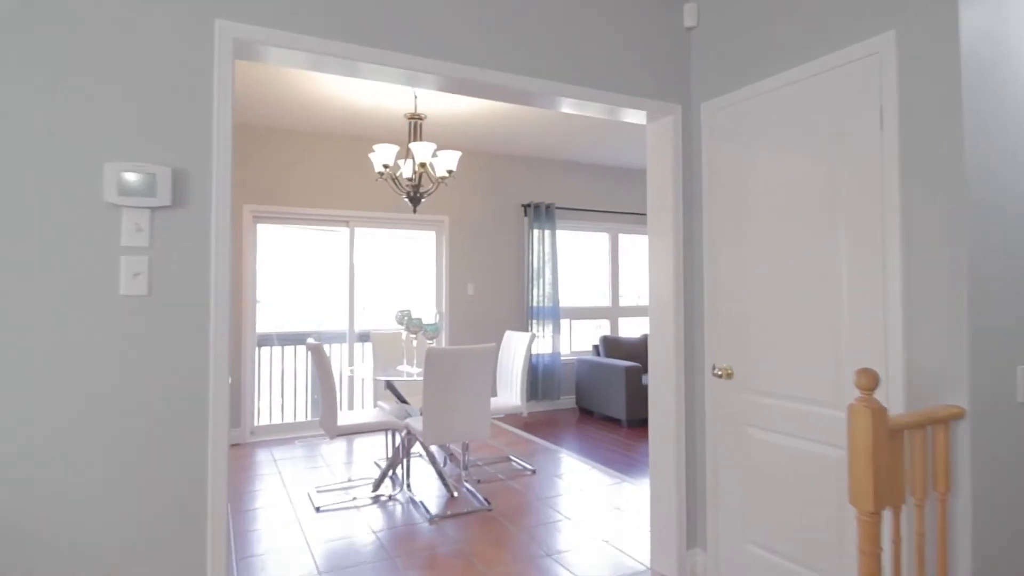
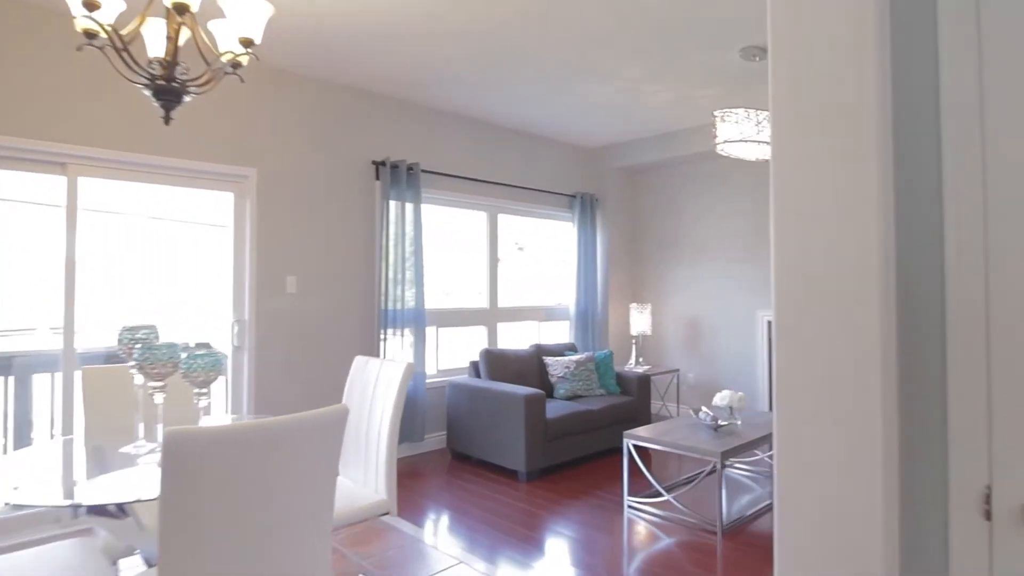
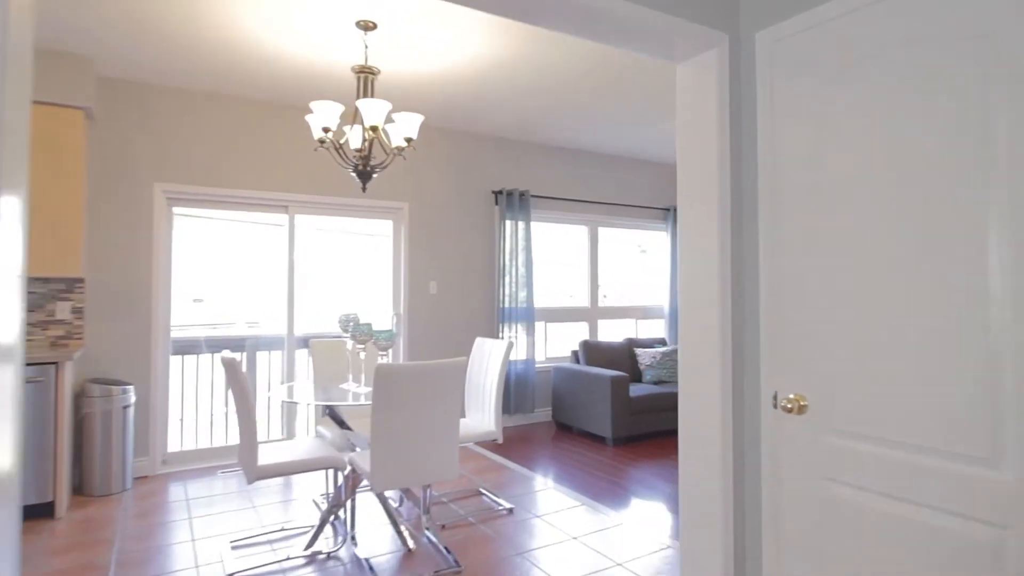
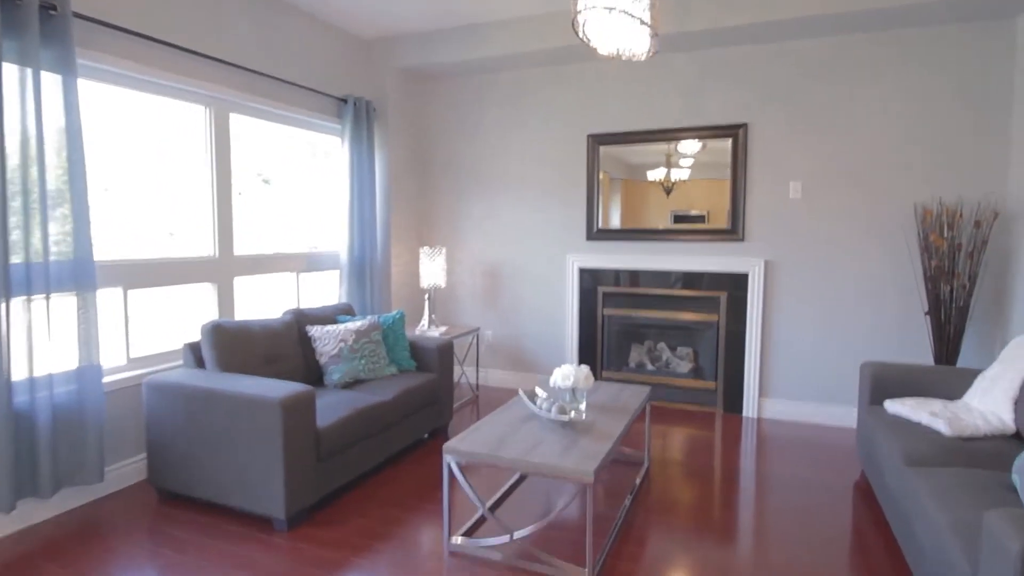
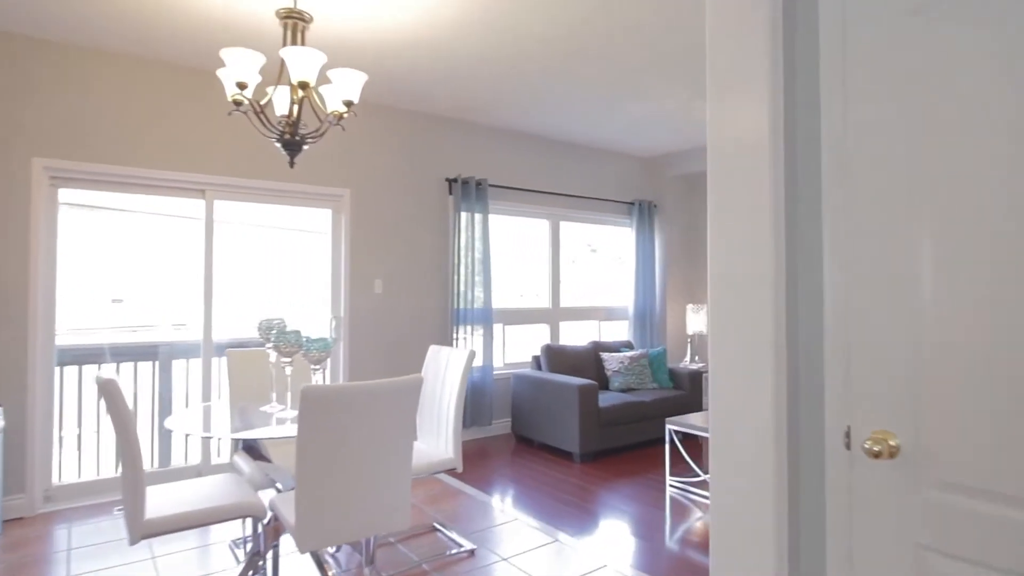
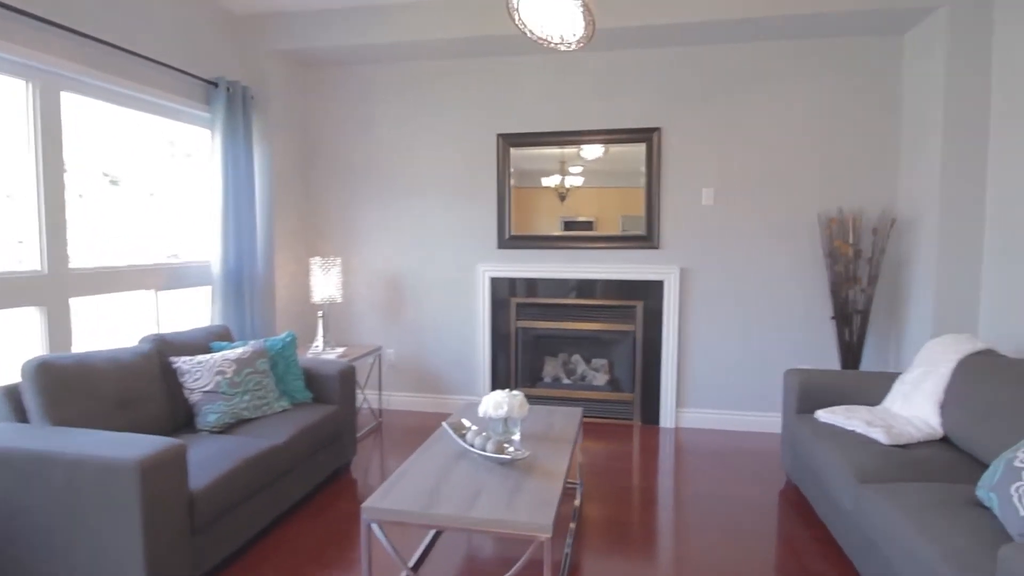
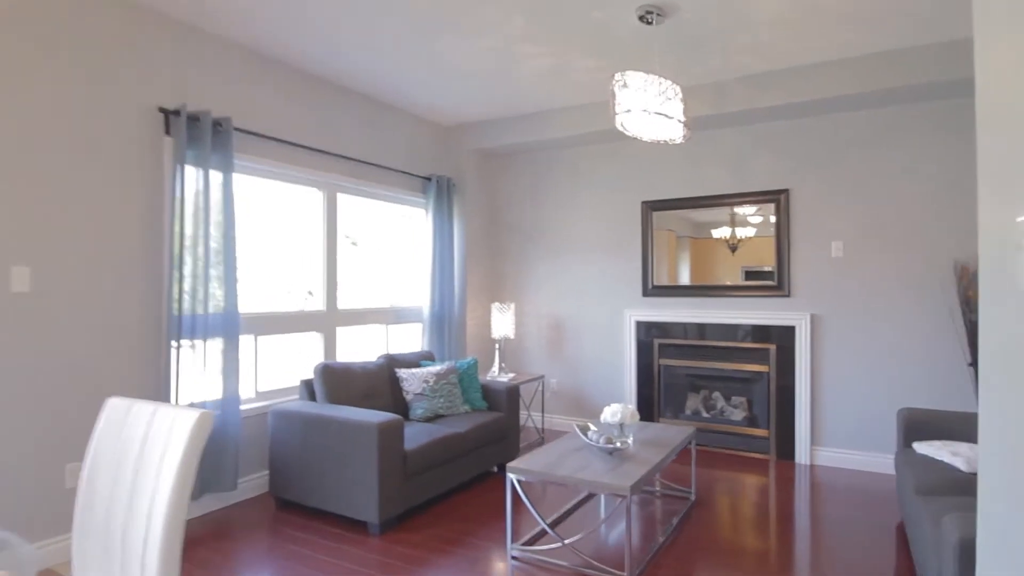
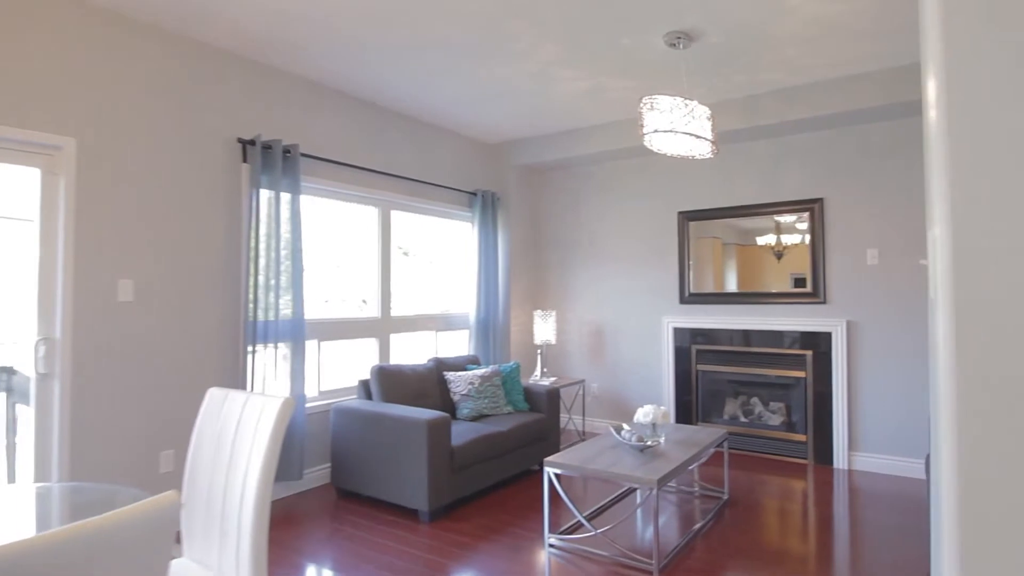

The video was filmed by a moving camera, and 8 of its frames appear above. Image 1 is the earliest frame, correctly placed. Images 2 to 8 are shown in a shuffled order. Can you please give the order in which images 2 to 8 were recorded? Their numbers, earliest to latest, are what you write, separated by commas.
3, 5, 2, 8, 7, 4, 6
